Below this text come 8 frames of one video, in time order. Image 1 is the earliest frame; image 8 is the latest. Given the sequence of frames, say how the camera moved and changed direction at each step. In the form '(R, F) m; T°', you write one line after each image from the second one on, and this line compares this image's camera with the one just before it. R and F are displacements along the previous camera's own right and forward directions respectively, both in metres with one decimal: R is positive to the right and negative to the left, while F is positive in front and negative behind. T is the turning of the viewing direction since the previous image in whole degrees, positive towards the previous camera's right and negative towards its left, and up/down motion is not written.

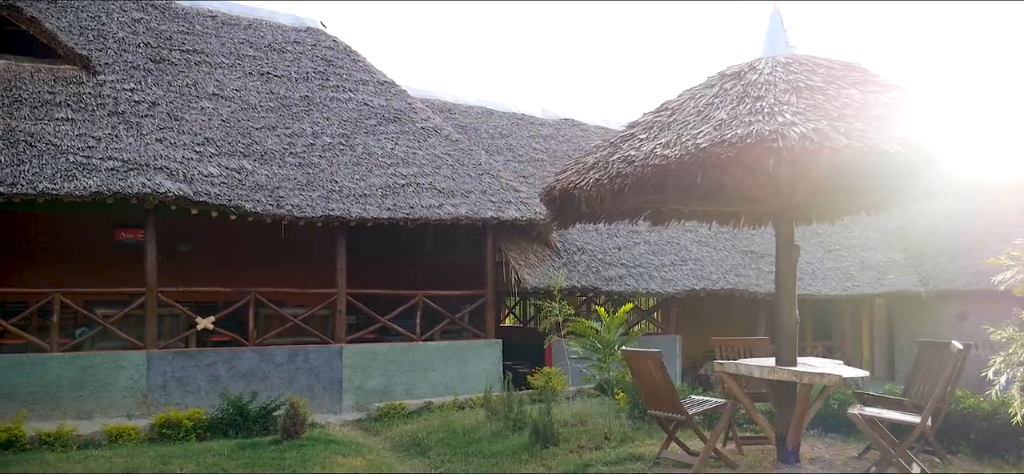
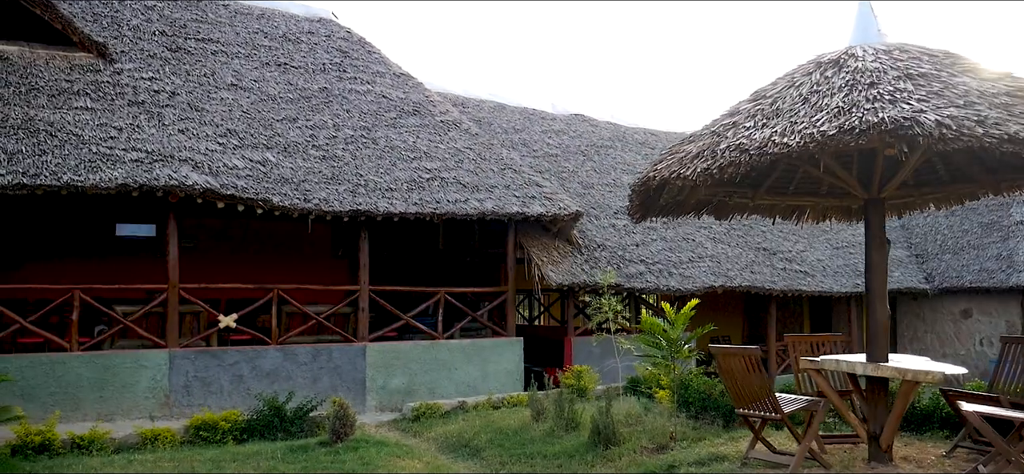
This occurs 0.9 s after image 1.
(-0.9, +0.3) m; +2°
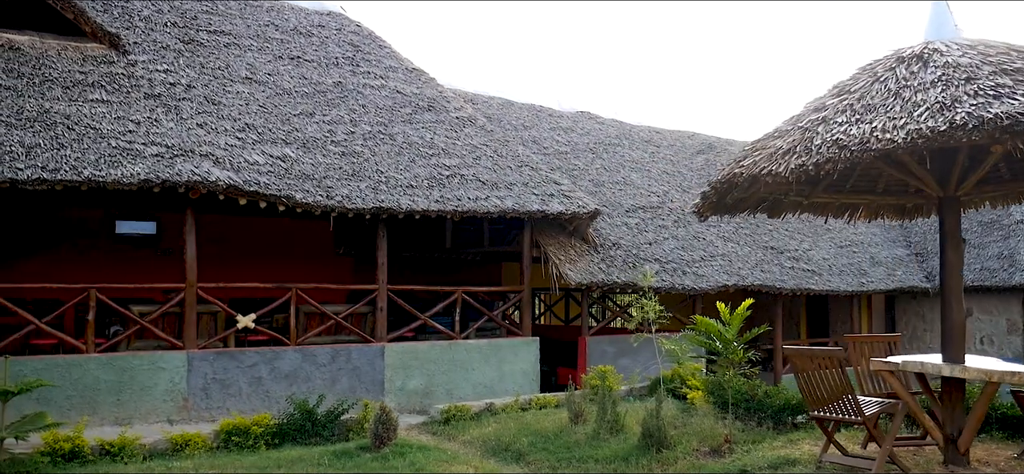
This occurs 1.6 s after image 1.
(-0.7, +0.2) m; +2°
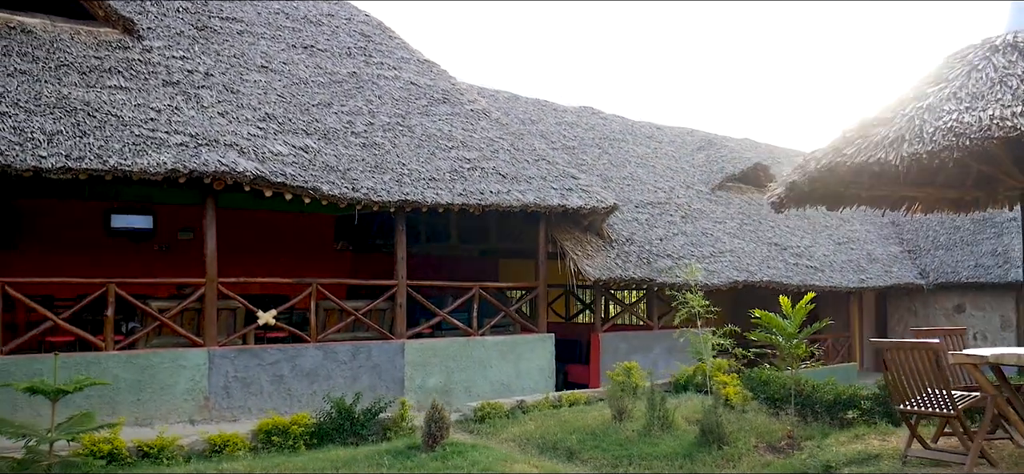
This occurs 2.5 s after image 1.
(-0.9, +0.2) m; +3°
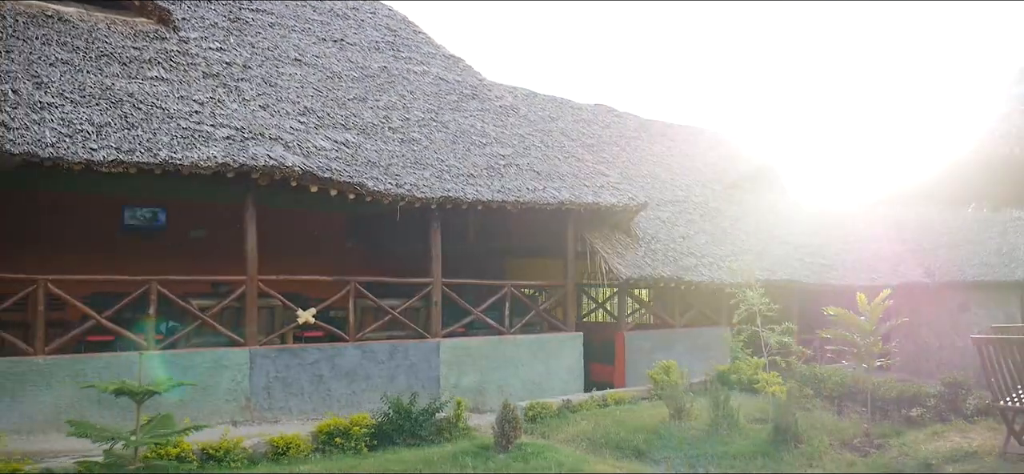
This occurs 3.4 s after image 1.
(-0.9, +0.2) m; +2°
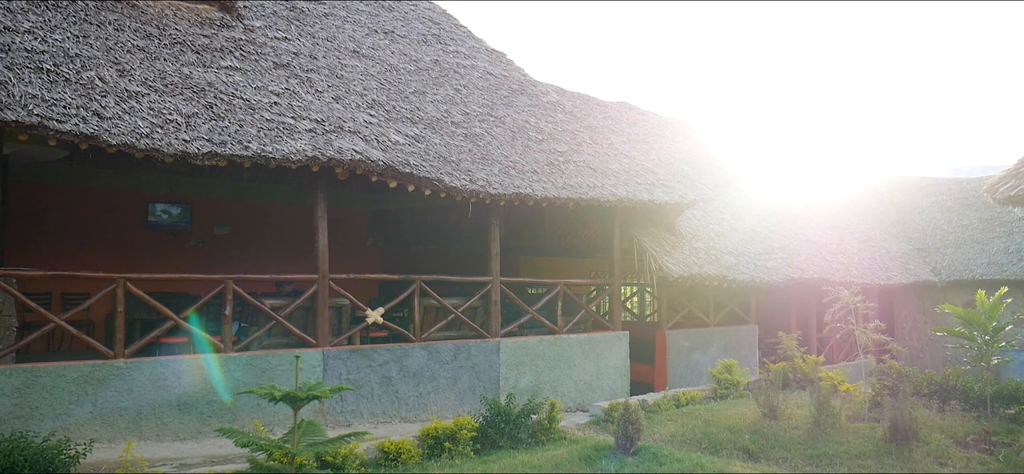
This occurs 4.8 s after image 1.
(-1.5, +0.3) m; +3°
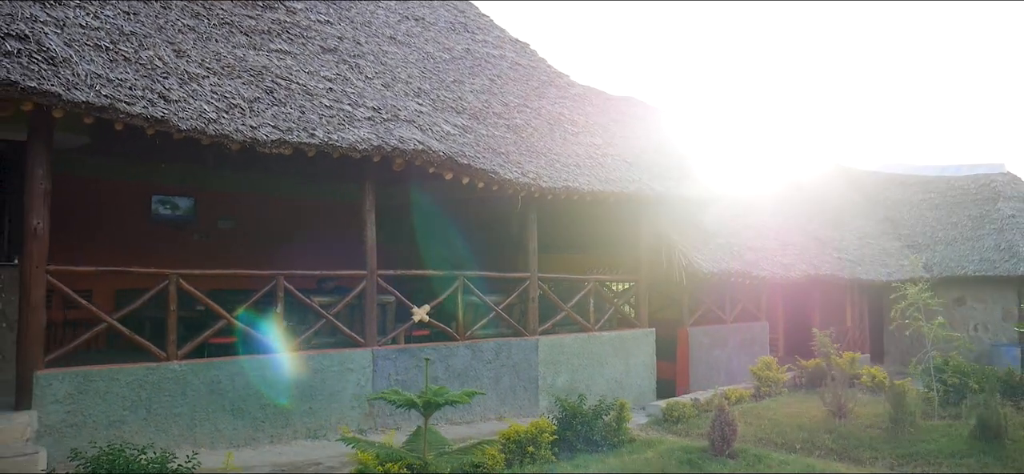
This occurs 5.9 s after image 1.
(-1.2, +0.4) m; +4°
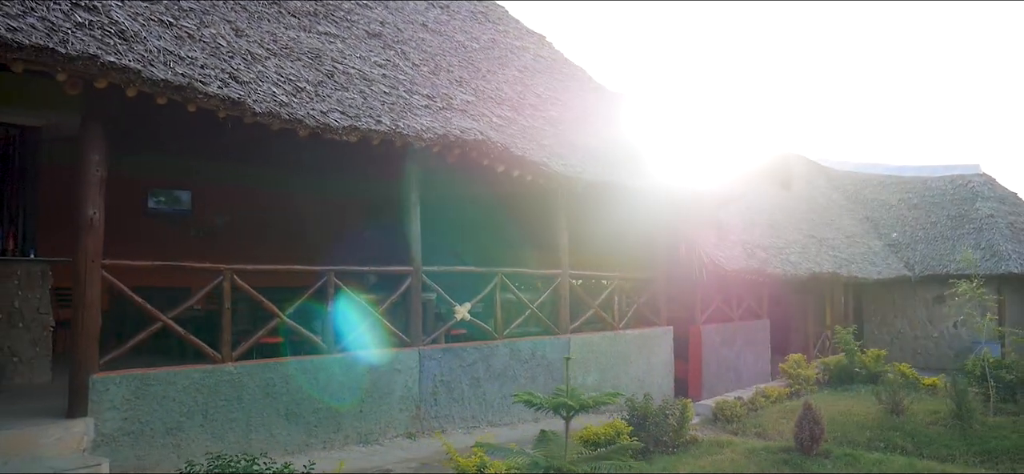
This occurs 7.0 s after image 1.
(-1.2, +0.4) m; +4°
